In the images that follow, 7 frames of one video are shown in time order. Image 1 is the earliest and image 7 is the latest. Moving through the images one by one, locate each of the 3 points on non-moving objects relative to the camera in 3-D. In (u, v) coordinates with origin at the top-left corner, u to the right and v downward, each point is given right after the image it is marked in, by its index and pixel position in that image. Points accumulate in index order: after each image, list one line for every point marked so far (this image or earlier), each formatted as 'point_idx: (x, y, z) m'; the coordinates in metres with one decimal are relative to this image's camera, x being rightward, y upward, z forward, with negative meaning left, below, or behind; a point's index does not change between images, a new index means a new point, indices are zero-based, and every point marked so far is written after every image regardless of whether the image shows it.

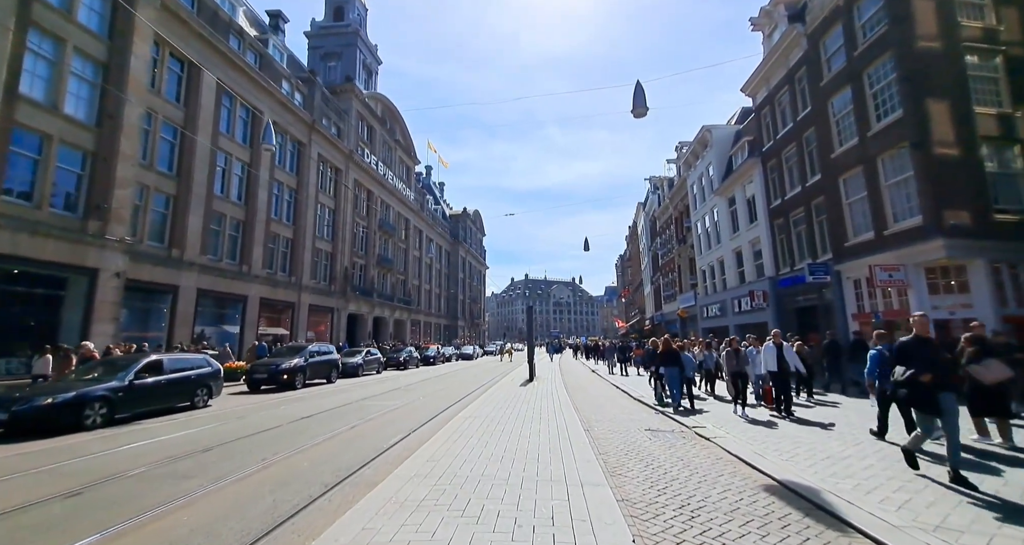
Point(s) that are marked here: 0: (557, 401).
0: (+1.5, -4.1, +15.2) m
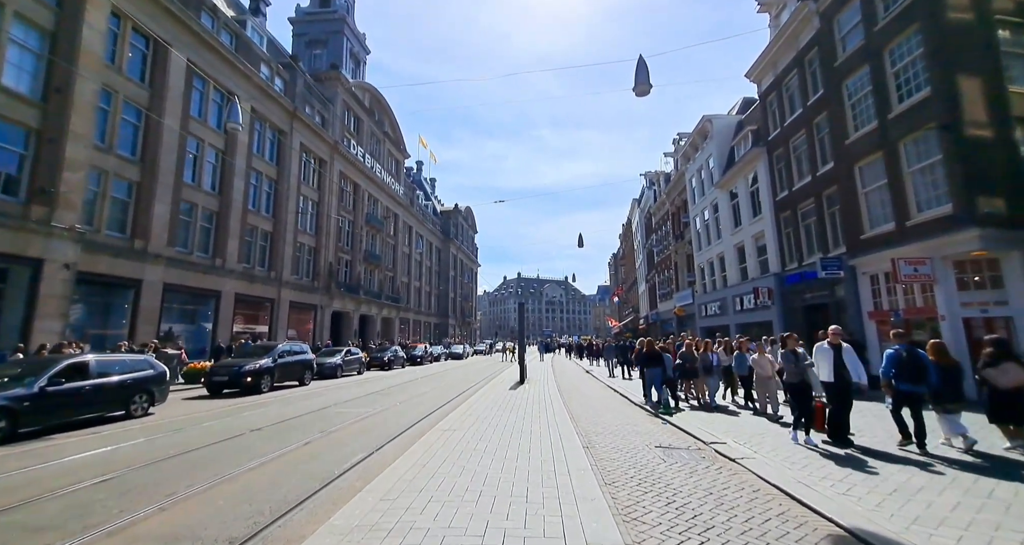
0: (+1.1, -3.9, +13.9) m
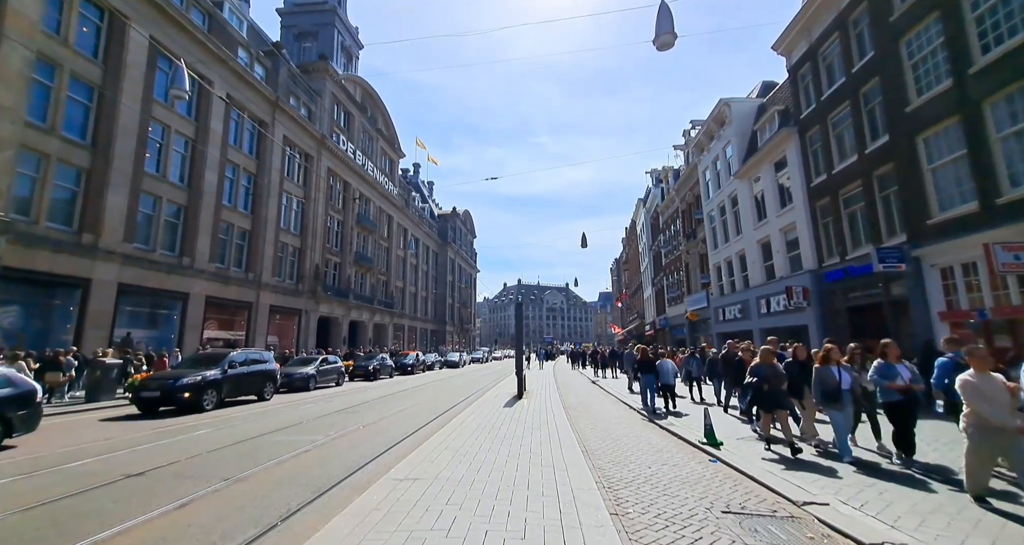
0: (+1.0, -3.7, +11.3) m
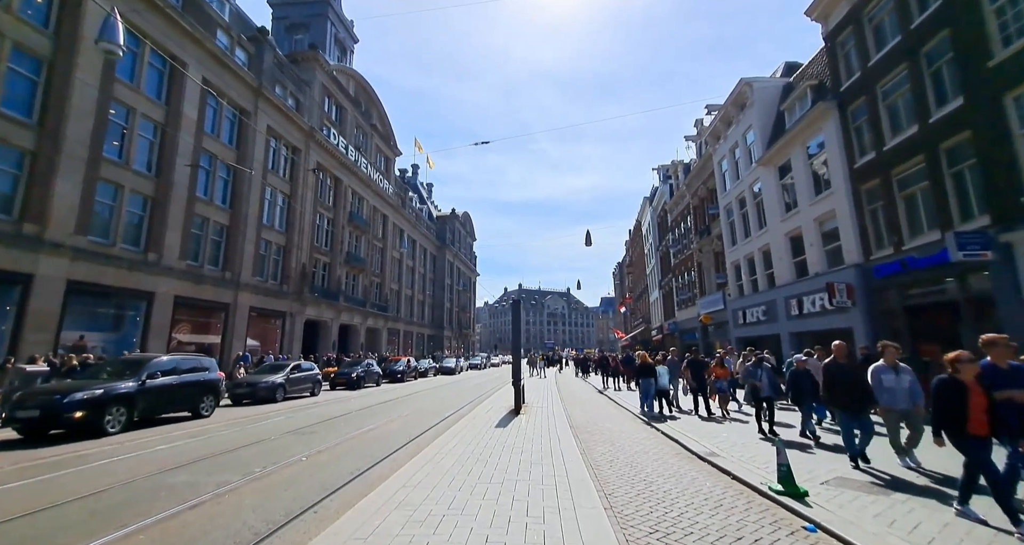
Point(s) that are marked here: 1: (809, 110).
0: (+0.9, -3.5, +8.9) m
1: (+10.8, +5.9, +16.8) m
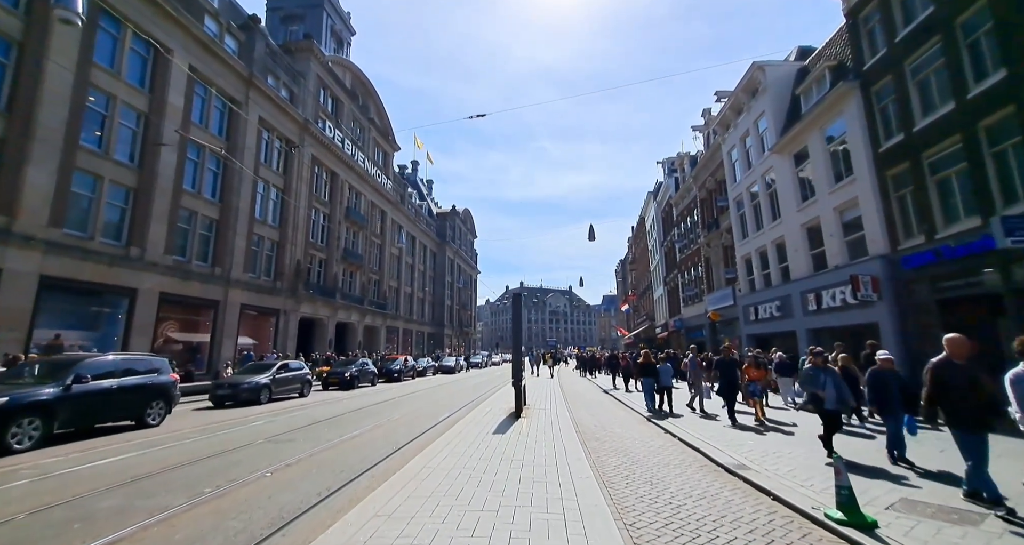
0: (+0.8, -3.2, +7.9) m
1: (+10.8, +6.2, +15.8) m
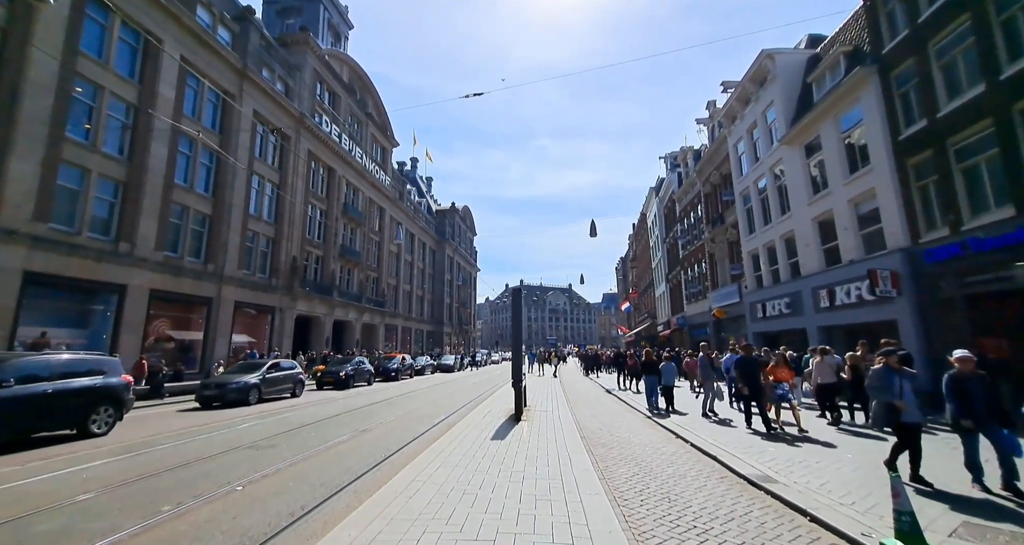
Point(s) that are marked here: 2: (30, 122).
0: (+0.8, -3.1, +7.3) m
1: (+10.8, +6.3, +15.1) m
2: (-18.0, +5.7, +17.3) m
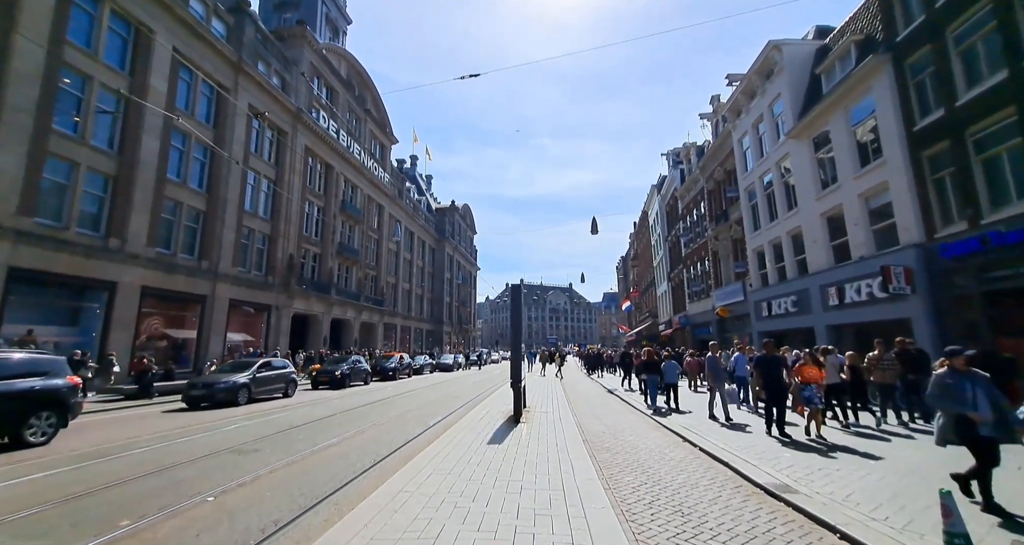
0: (+0.8, -3.0, +6.8) m
1: (+10.8, +6.4, +14.6) m
2: (-18.0, +5.8, +16.8) m
